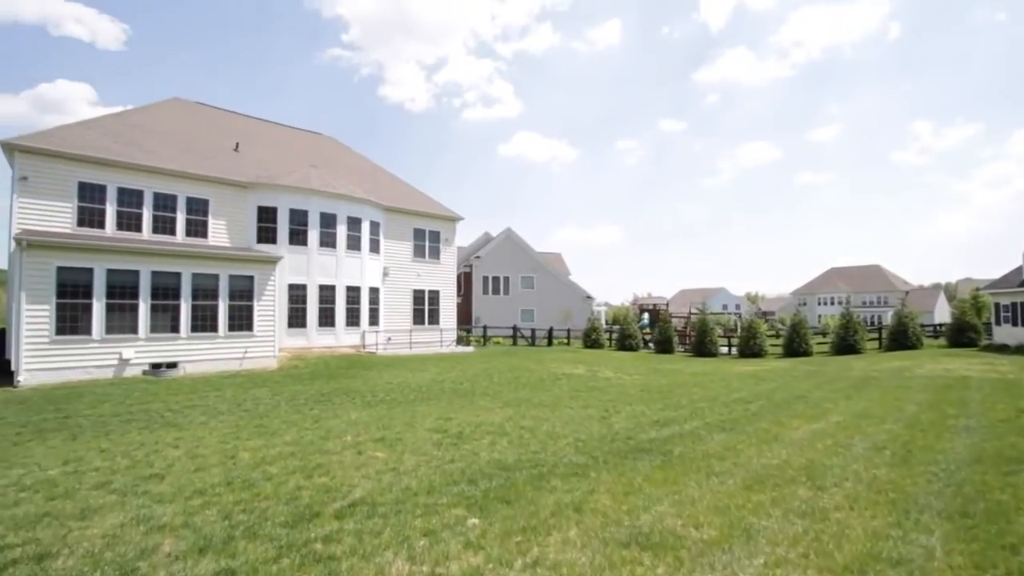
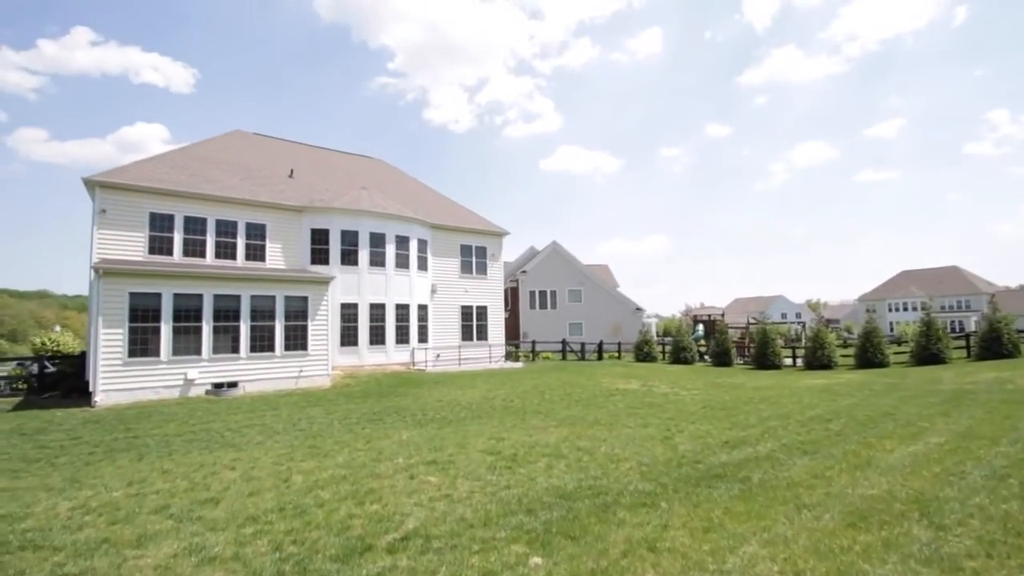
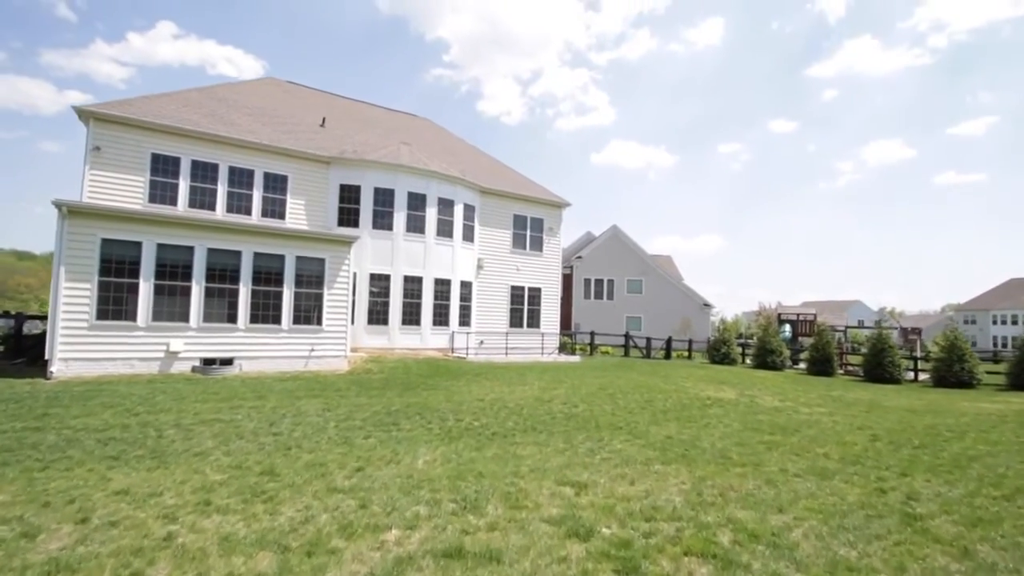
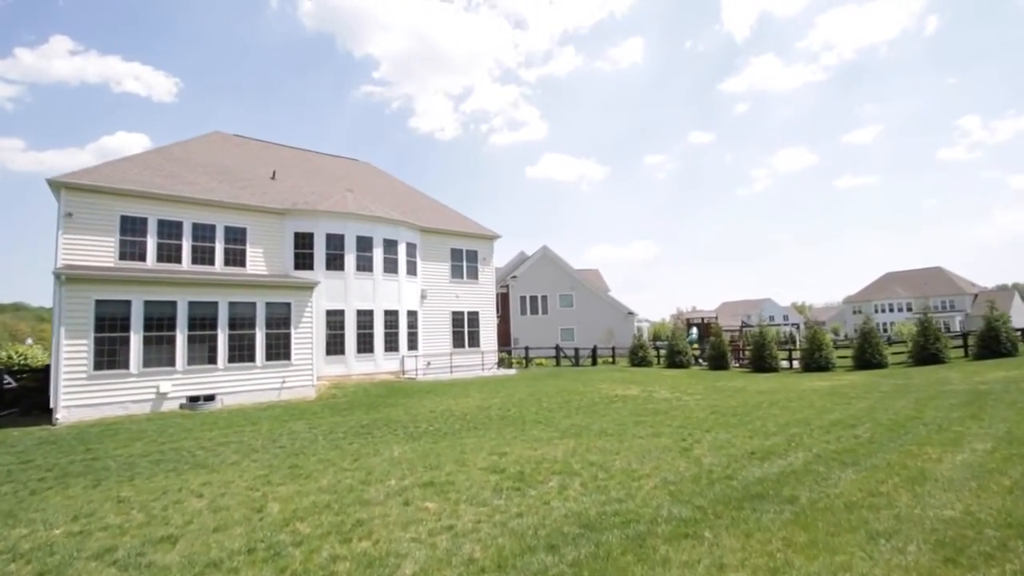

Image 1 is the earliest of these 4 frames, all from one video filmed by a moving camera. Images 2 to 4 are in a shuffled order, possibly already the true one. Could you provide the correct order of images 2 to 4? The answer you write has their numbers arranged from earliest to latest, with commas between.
2, 4, 3
